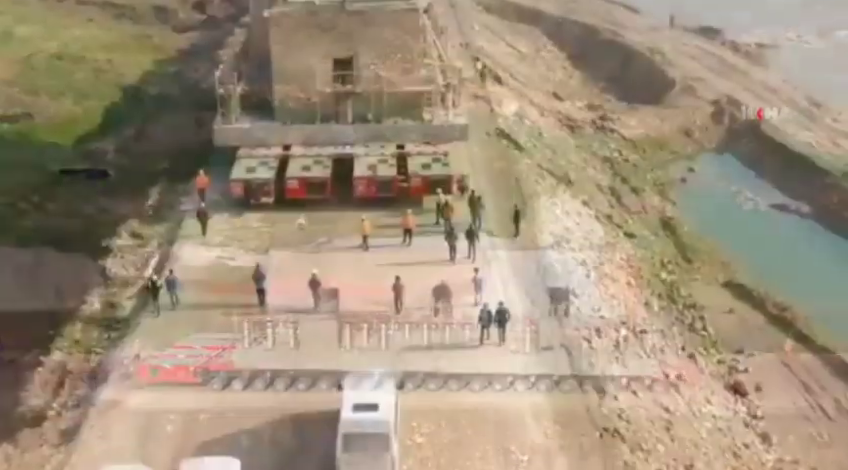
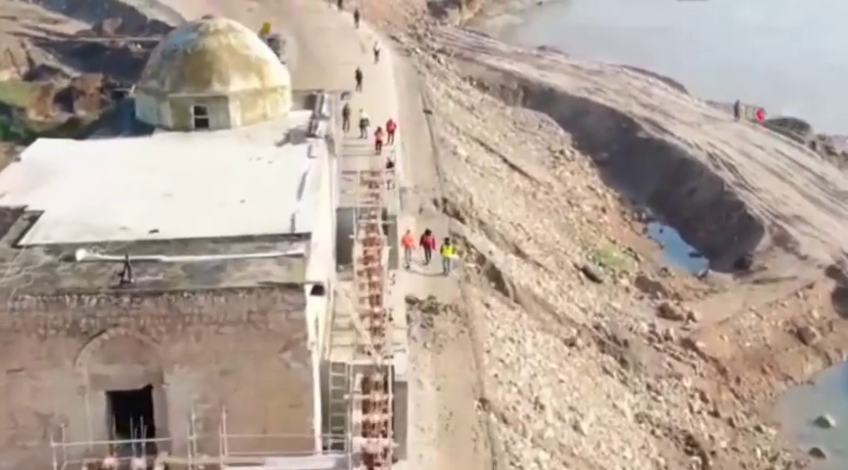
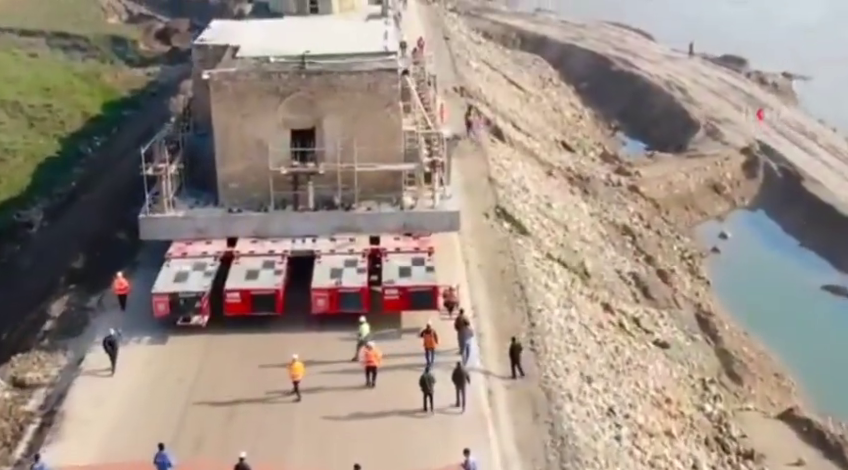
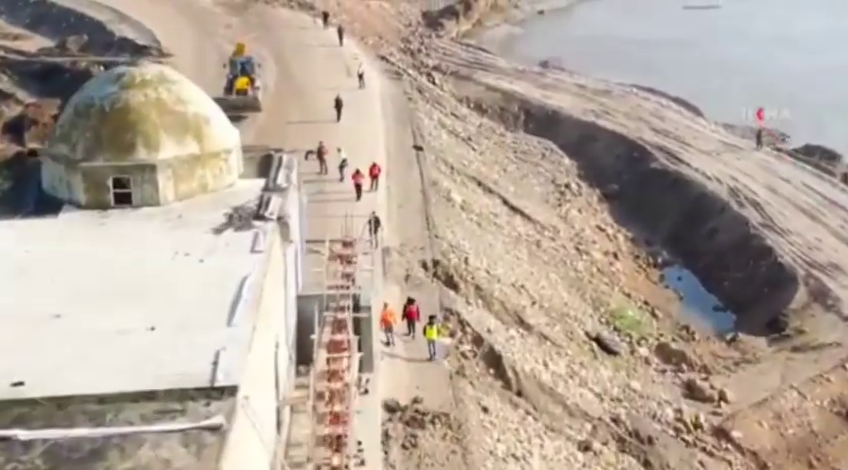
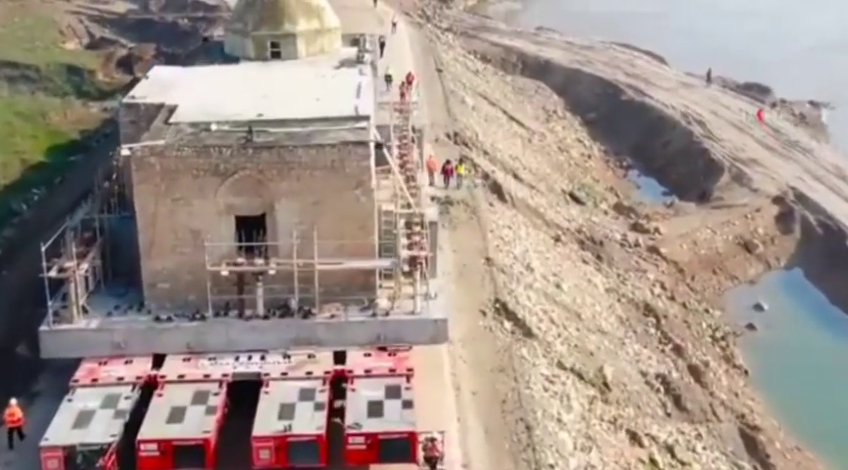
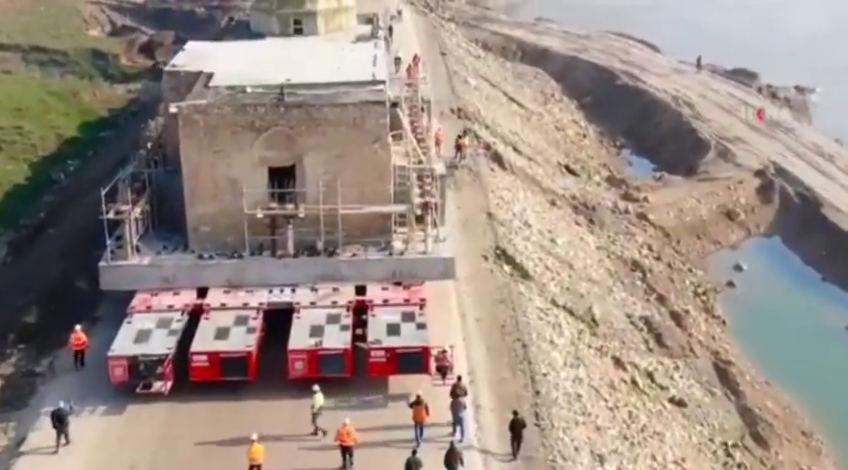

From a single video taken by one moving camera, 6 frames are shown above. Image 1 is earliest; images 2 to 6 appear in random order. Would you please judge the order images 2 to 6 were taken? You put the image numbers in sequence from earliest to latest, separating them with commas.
3, 6, 5, 2, 4
